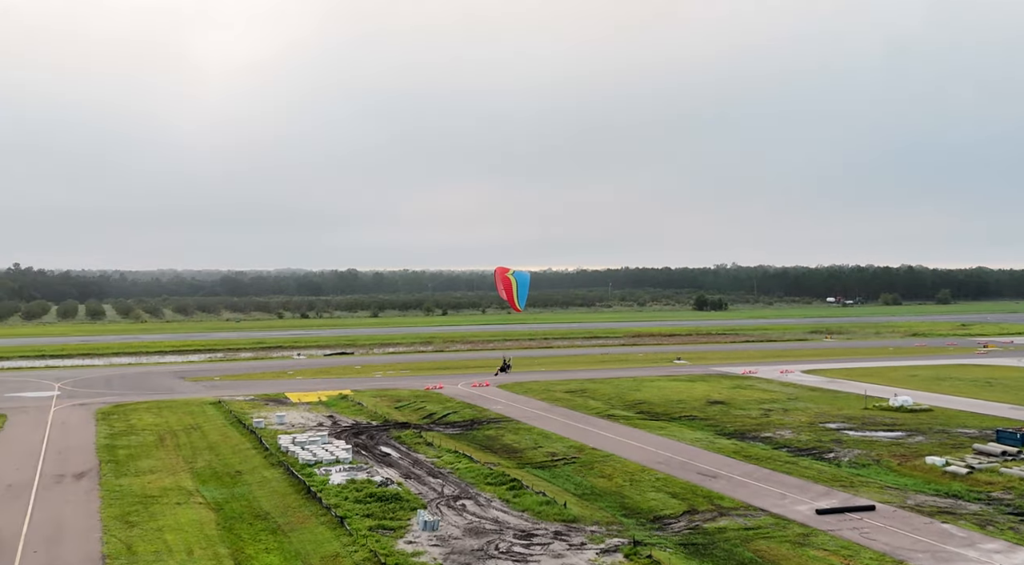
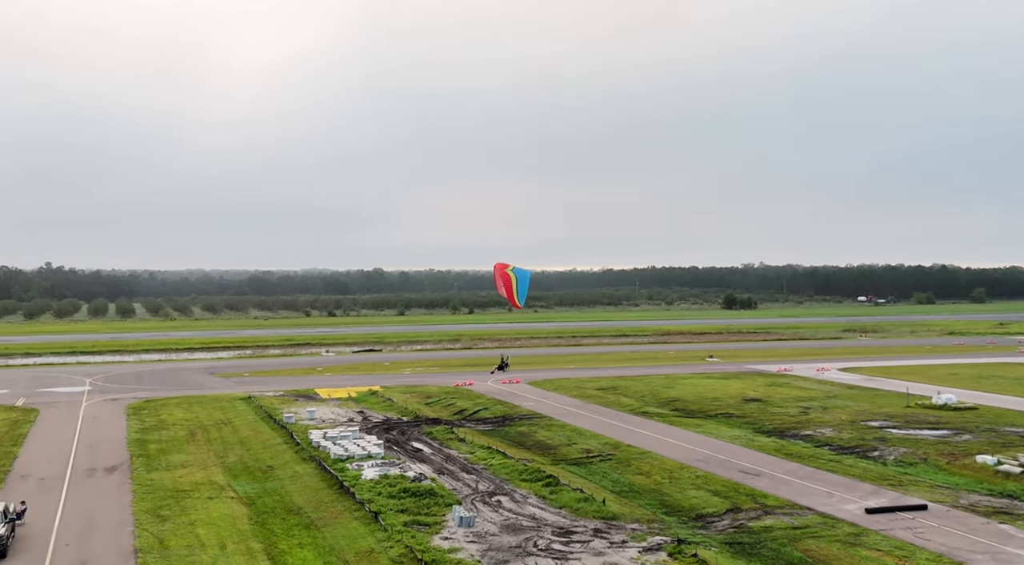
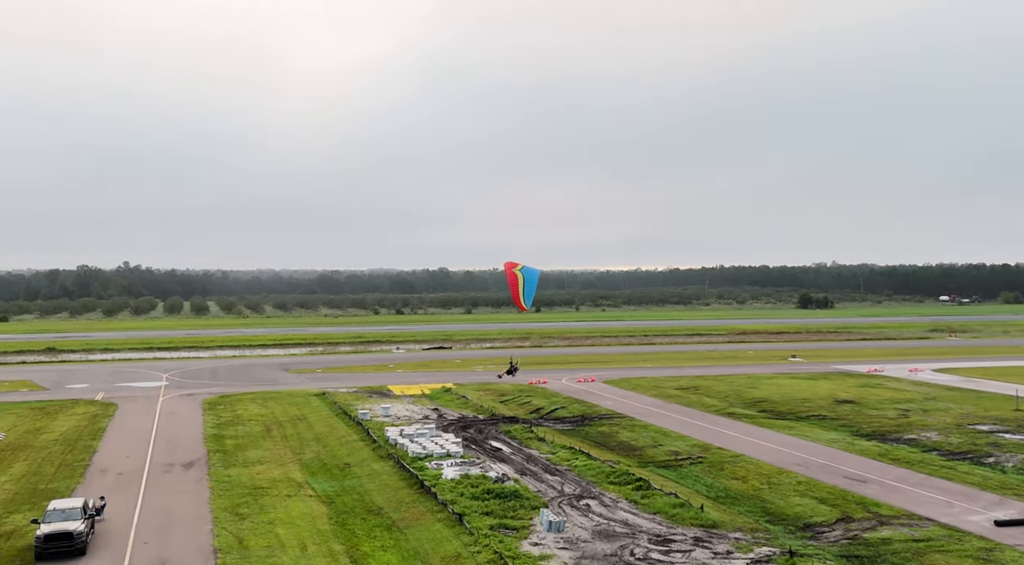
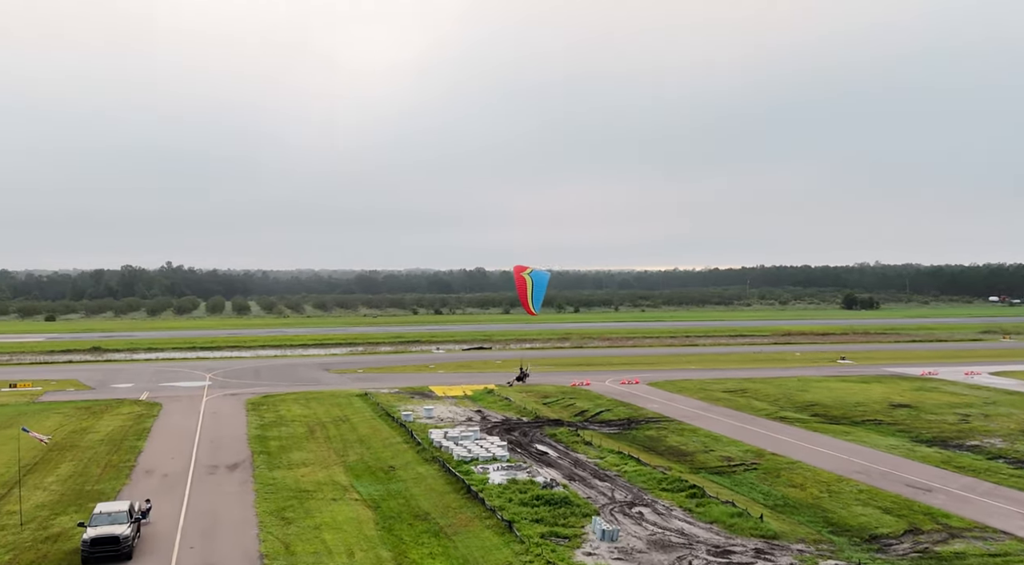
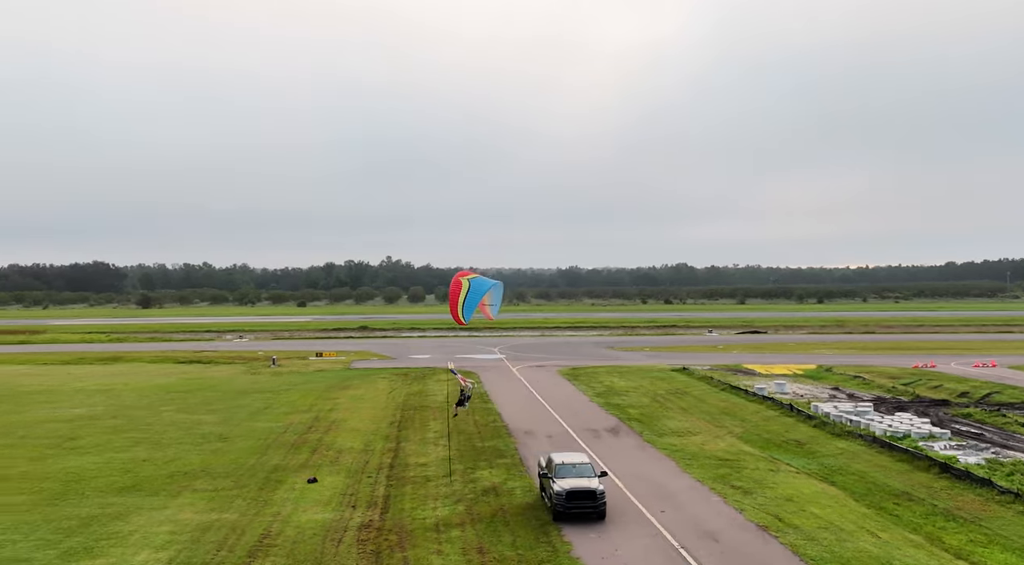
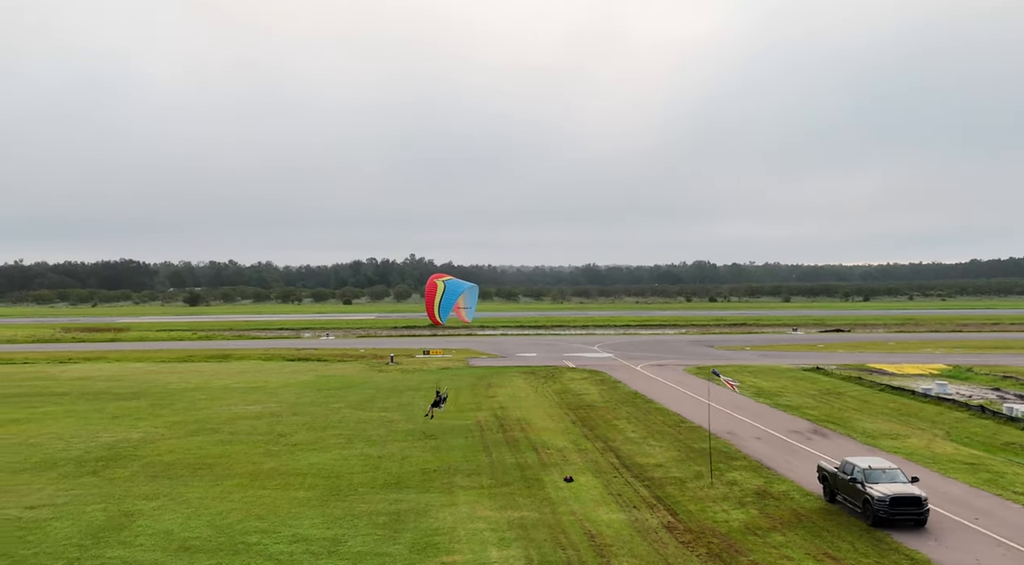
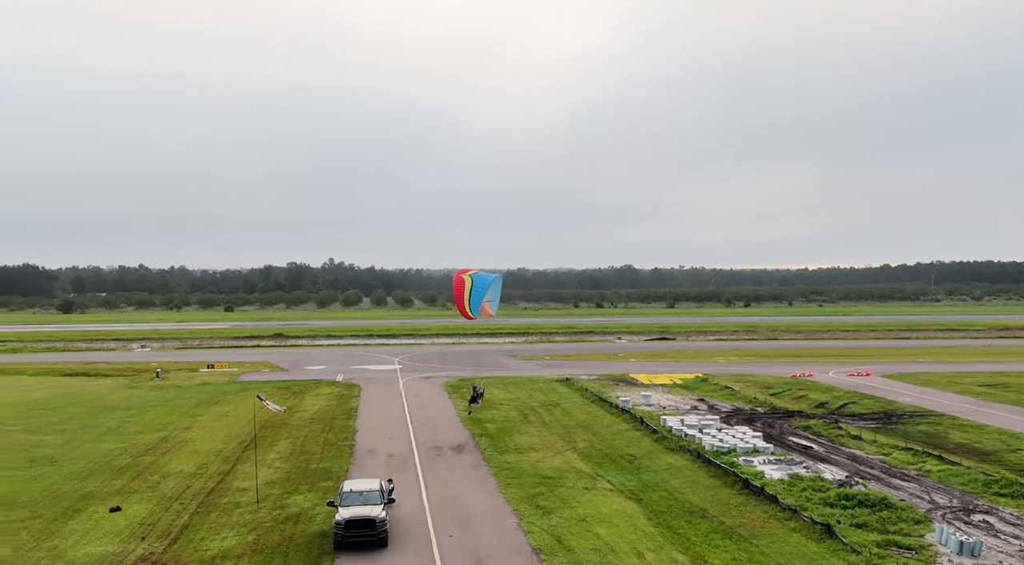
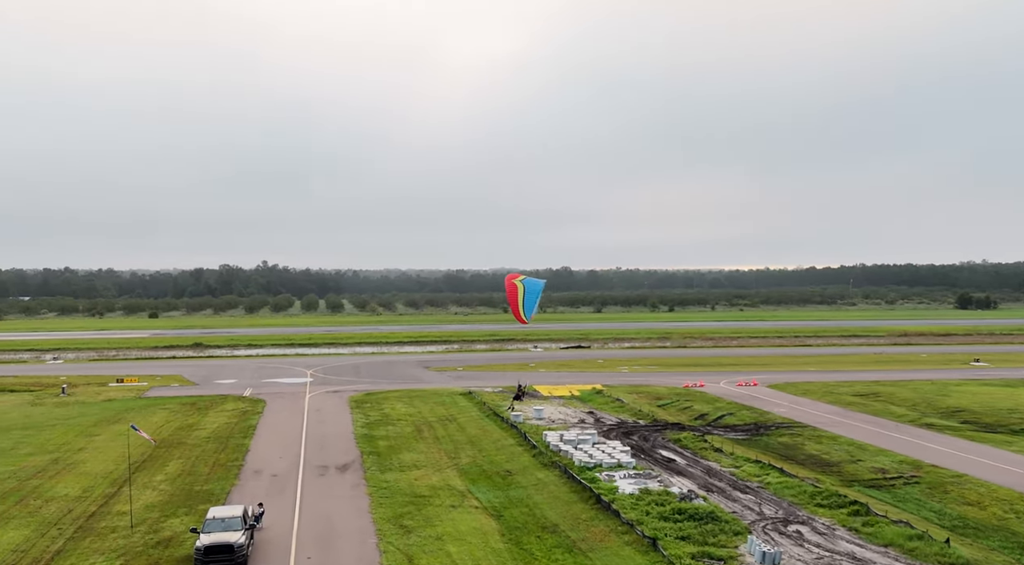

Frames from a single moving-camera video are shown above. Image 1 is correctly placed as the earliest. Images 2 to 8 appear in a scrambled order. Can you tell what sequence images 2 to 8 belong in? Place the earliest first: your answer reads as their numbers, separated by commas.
2, 3, 4, 8, 7, 5, 6
